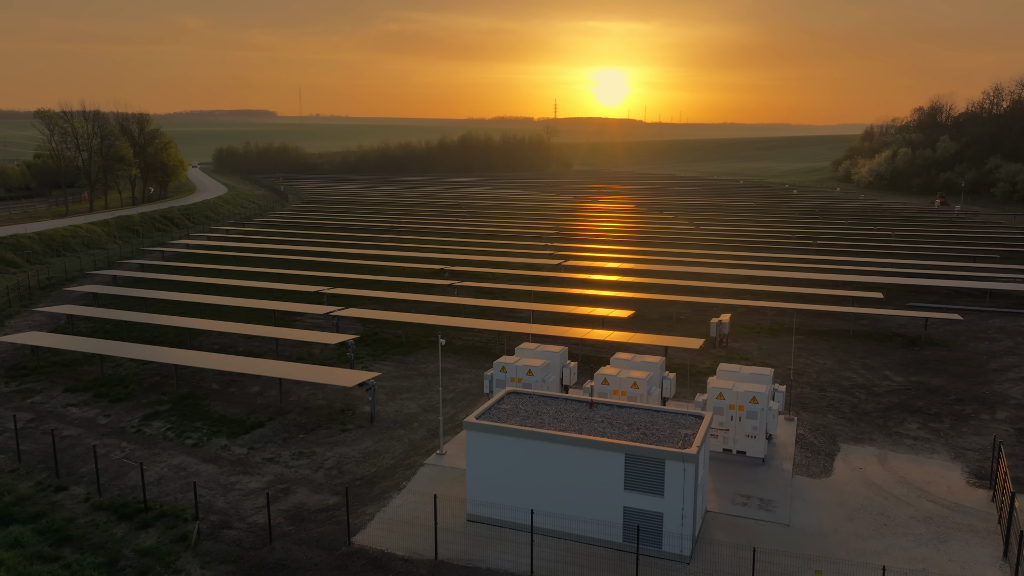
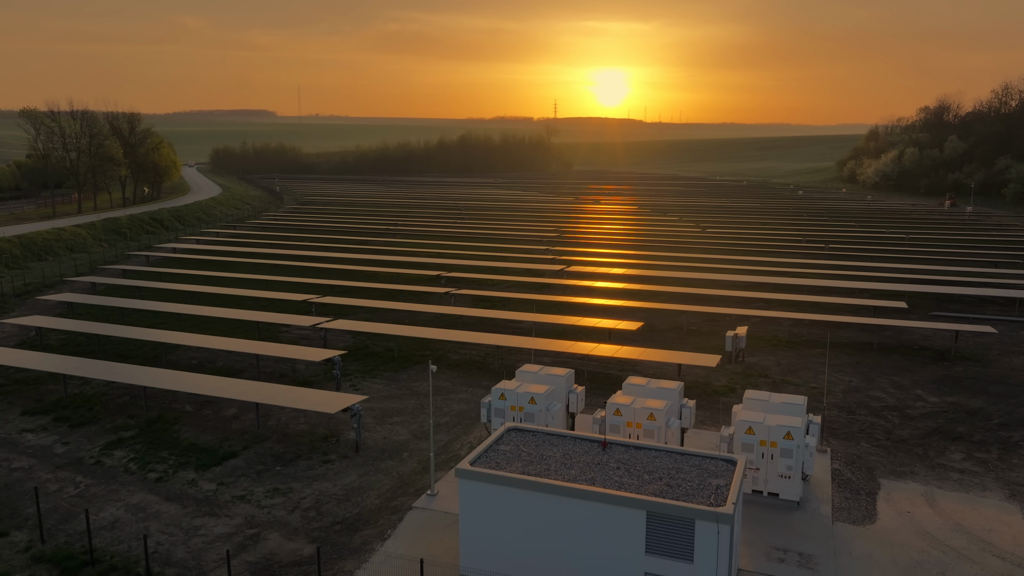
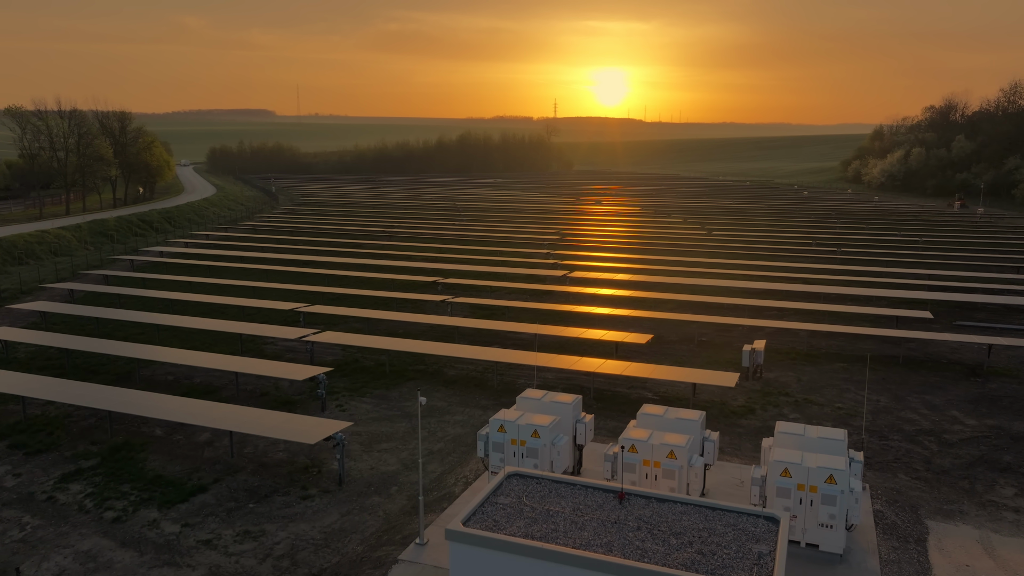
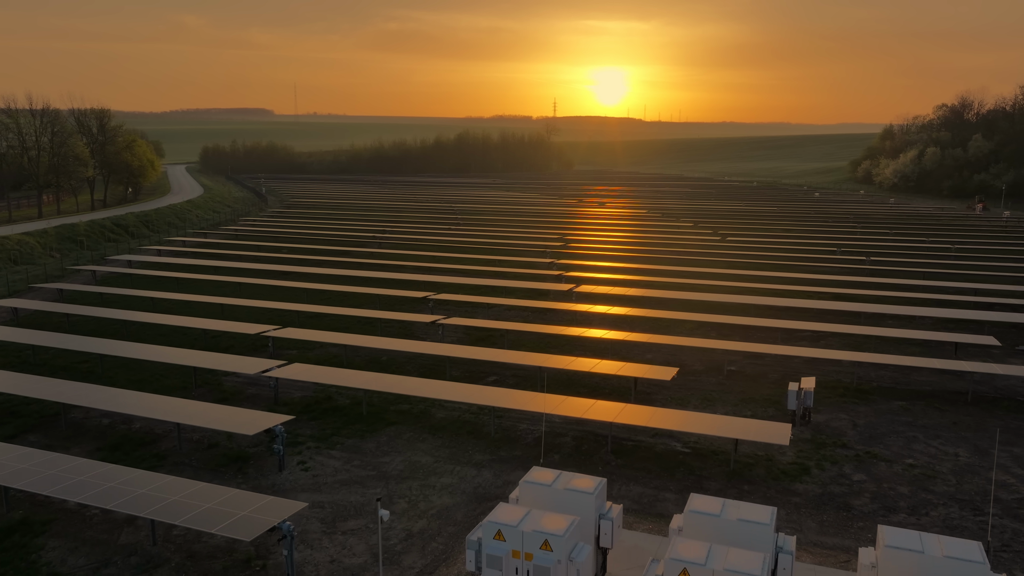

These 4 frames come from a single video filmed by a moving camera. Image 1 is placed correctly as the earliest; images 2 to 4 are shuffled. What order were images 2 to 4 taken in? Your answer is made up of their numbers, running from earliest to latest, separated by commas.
2, 3, 4
